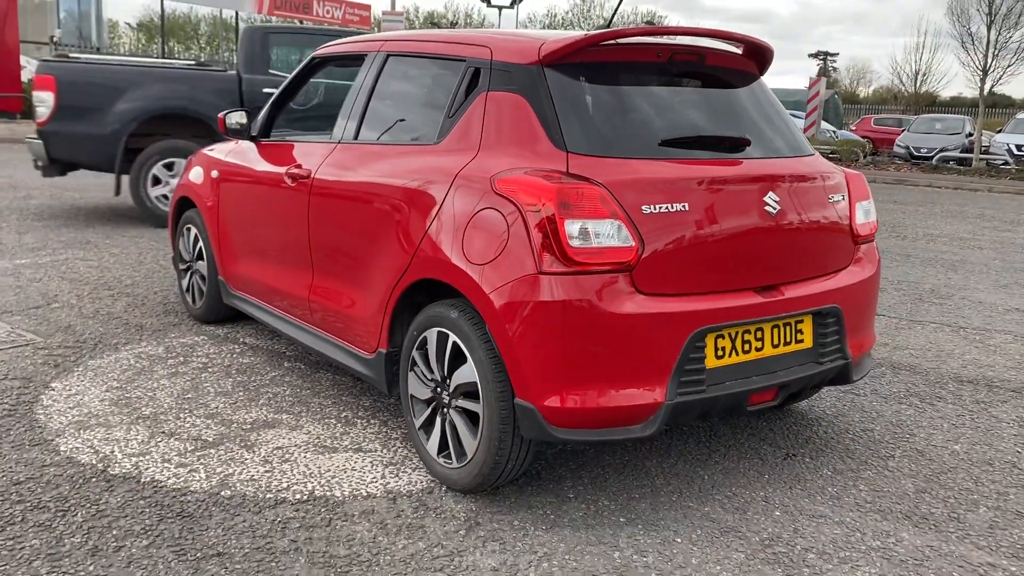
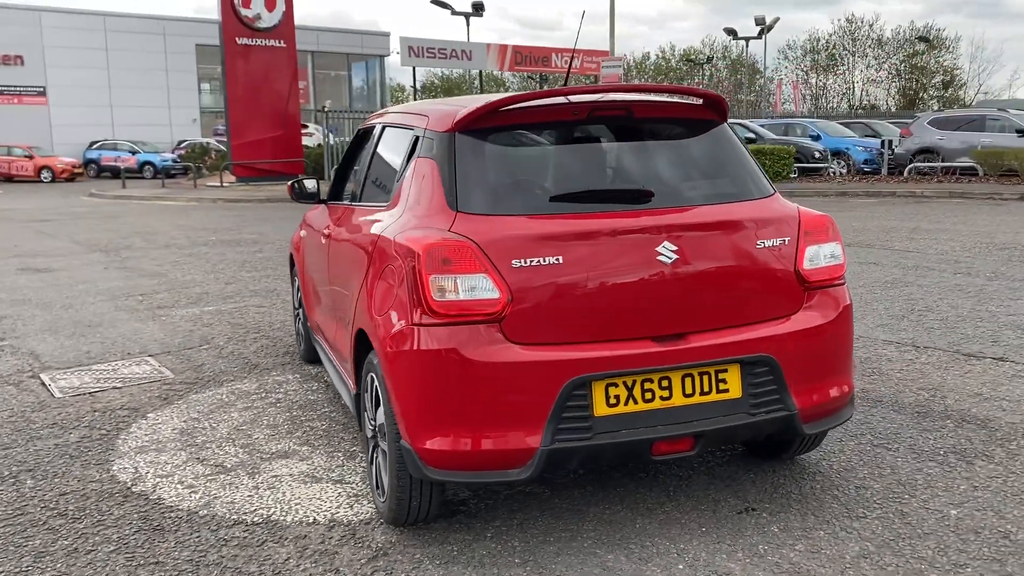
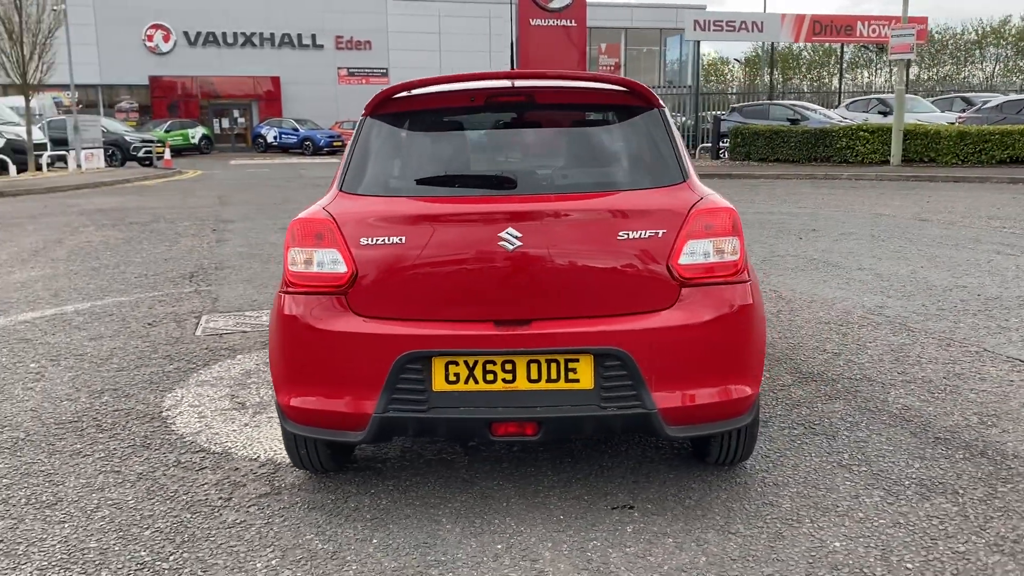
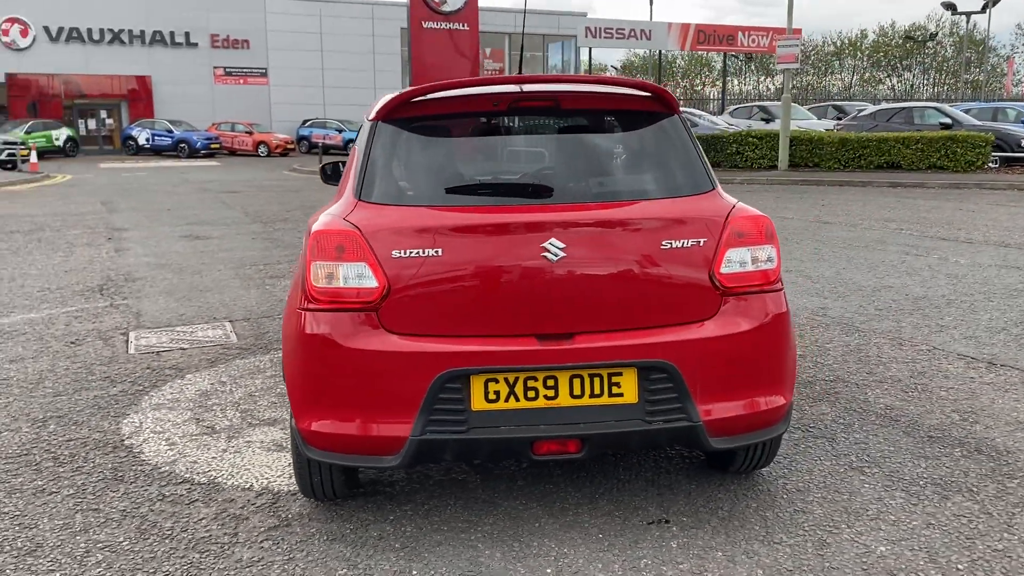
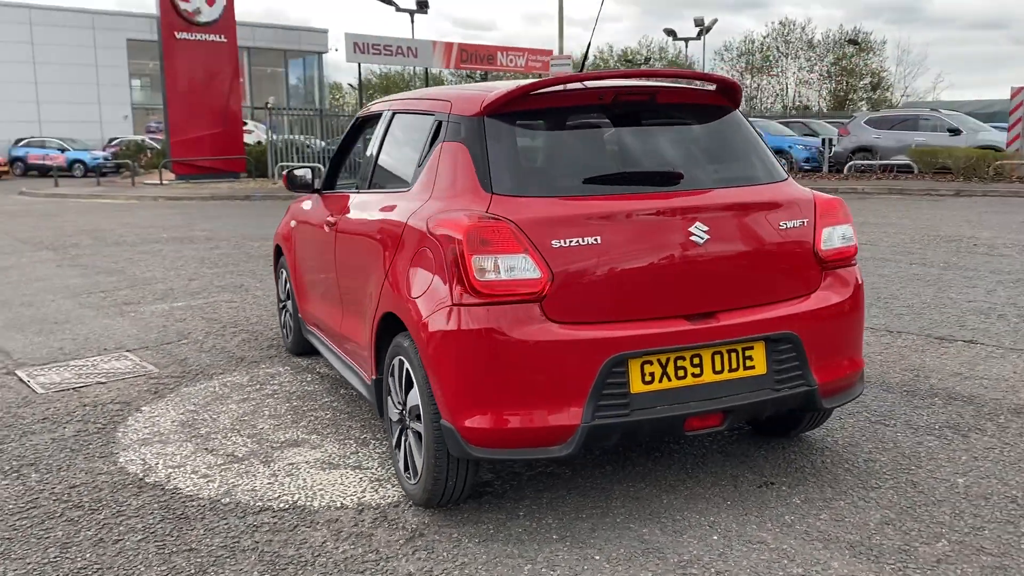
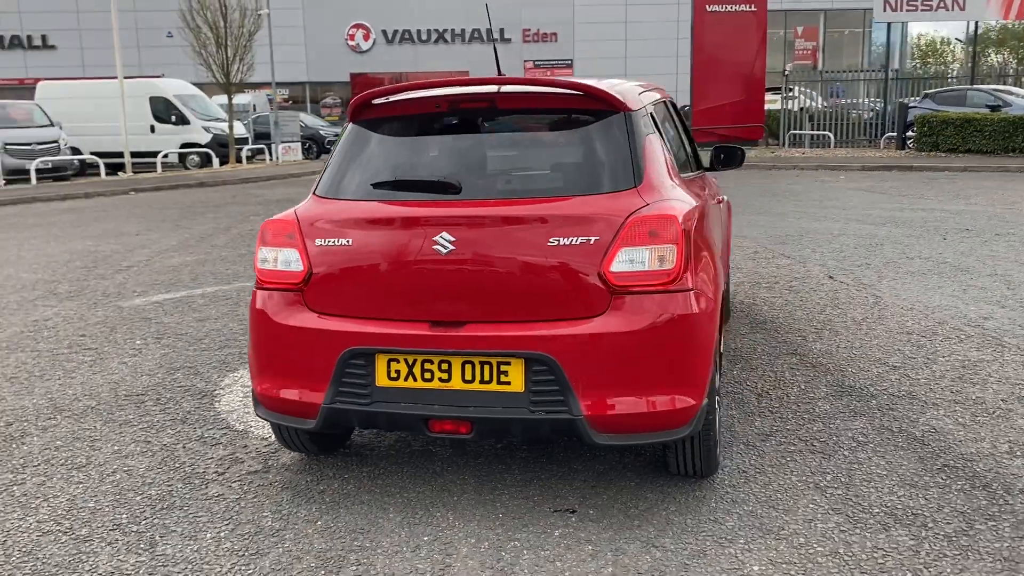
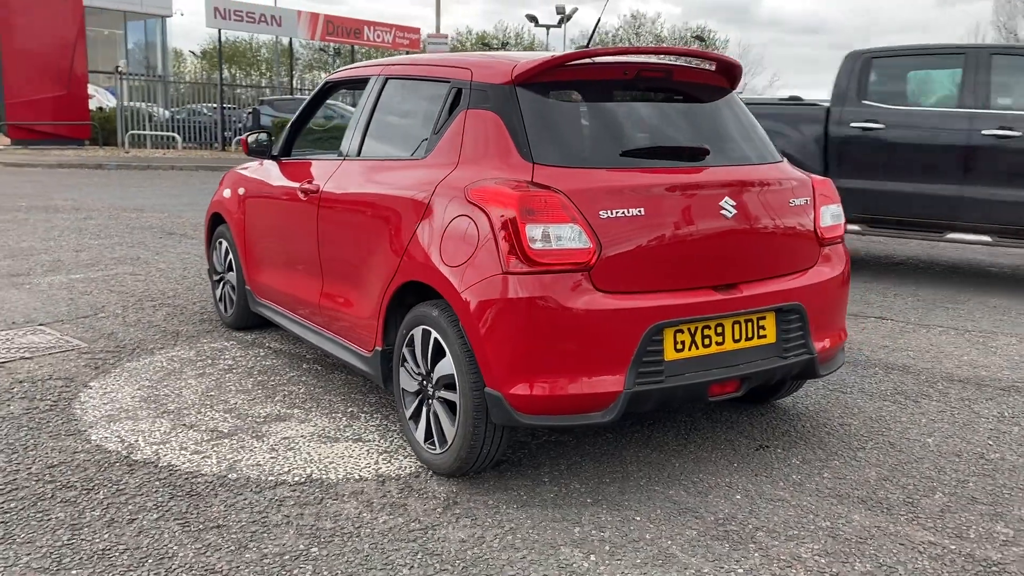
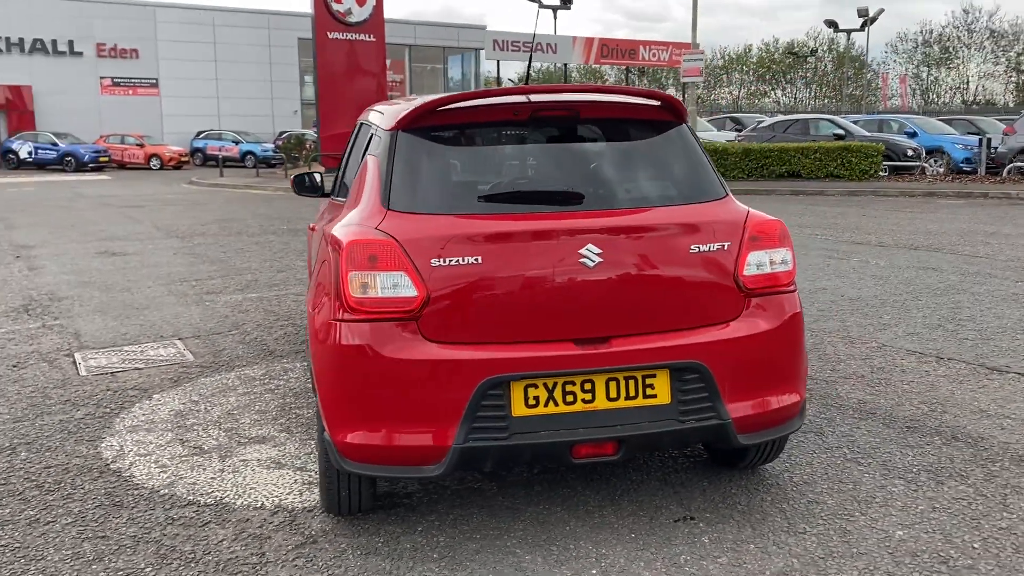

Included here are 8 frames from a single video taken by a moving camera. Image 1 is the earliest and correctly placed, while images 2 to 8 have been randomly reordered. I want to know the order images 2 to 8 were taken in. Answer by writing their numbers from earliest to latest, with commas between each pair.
7, 5, 2, 8, 4, 3, 6
